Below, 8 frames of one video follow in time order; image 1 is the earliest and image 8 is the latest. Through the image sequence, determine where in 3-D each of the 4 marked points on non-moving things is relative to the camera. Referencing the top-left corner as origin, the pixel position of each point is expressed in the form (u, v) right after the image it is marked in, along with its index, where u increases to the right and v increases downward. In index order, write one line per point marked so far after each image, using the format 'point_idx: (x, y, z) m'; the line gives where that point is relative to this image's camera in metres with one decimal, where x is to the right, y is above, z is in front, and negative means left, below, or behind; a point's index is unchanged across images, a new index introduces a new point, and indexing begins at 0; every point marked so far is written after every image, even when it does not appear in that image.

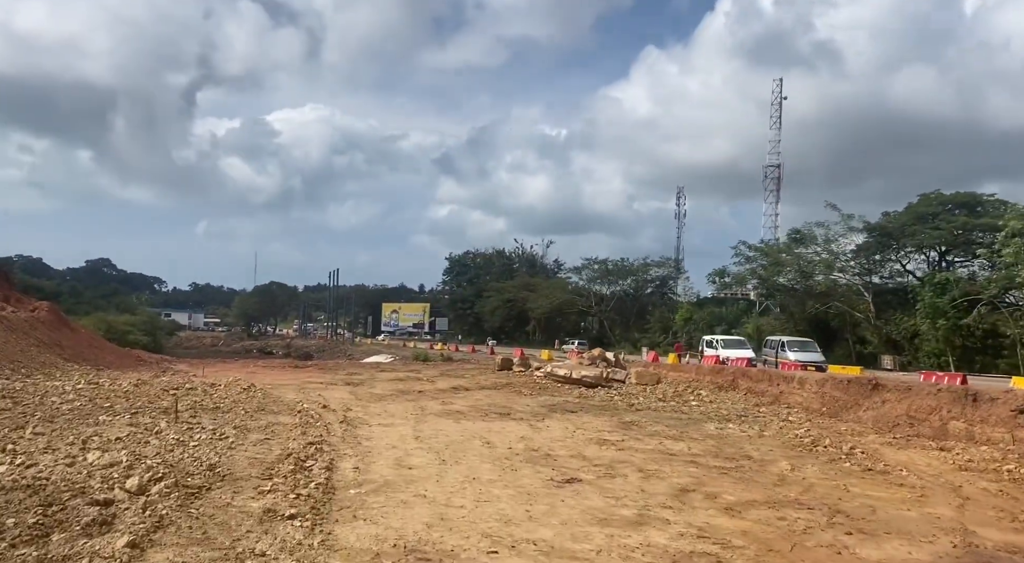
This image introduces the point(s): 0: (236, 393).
0: (-6.2, -2.5, +15.8) m
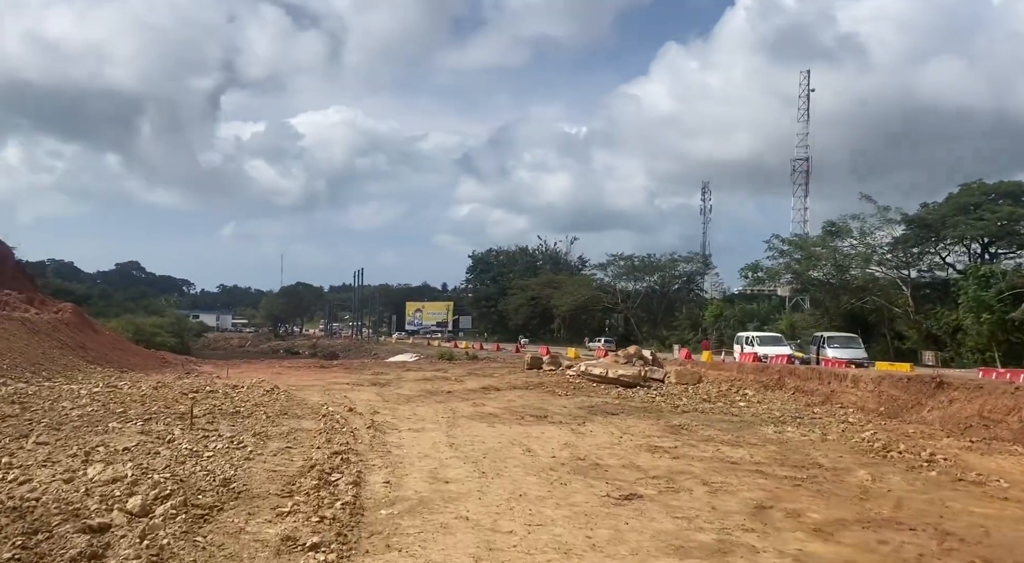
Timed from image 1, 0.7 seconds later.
0: (-5.4, -2.4, +15.0) m
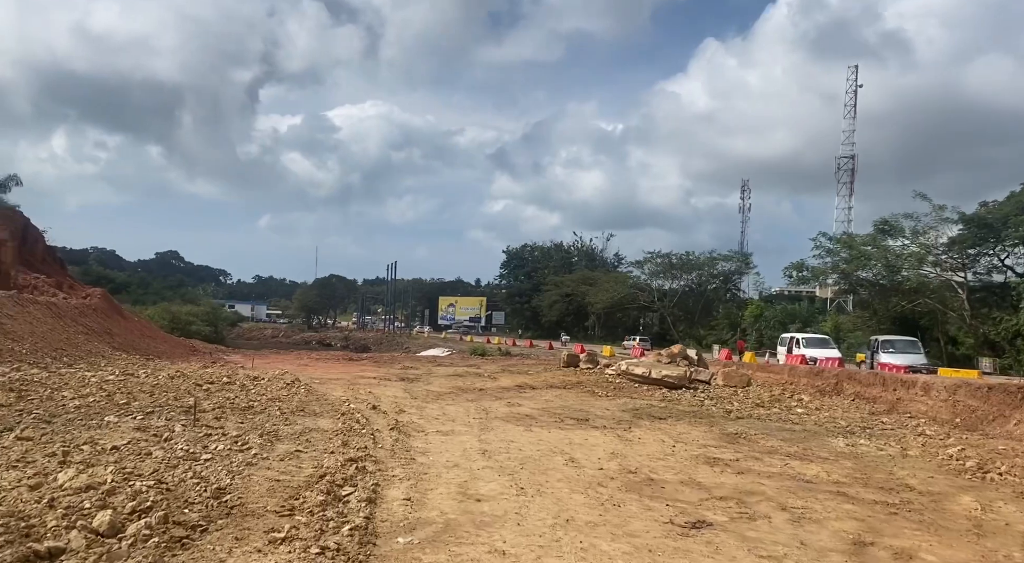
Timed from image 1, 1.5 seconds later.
0: (-4.7, -2.1, +14.1) m
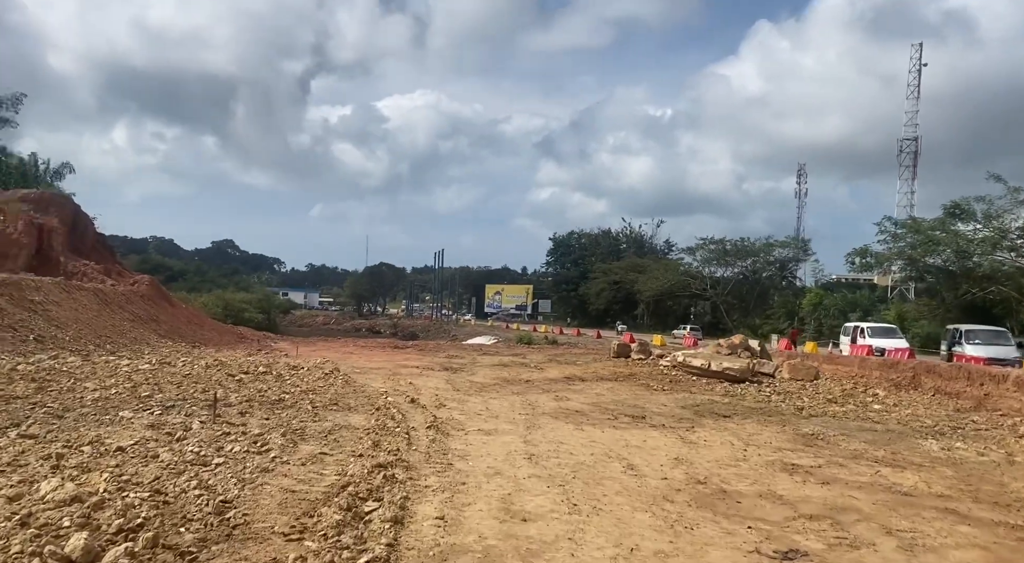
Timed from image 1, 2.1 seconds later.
0: (-3.8, -1.9, +13.4) m
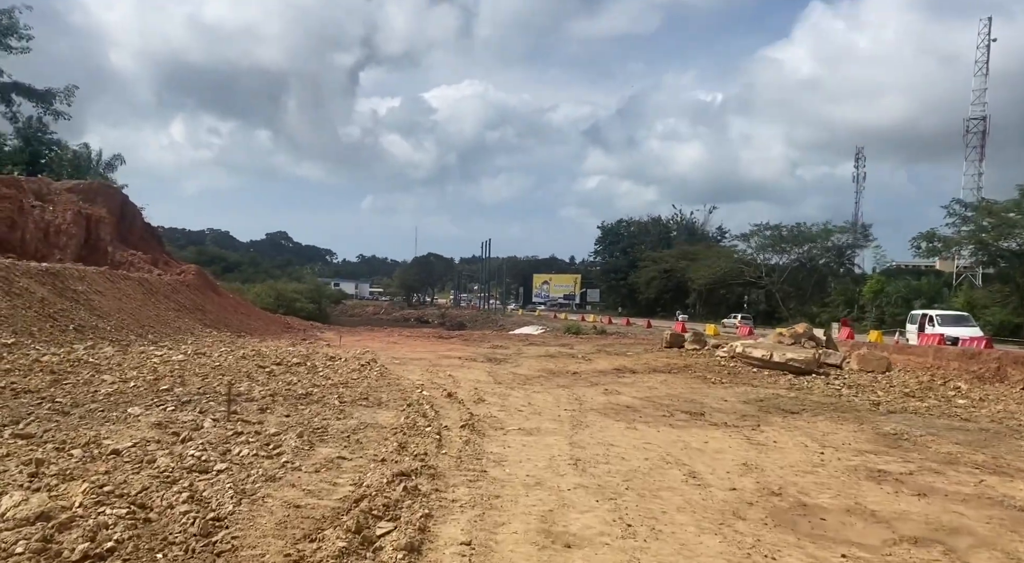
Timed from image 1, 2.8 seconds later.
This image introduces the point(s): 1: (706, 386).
0: (-2.9, -1.6, +12.7) m
1: (+3.8, -2.1, +13.9) m
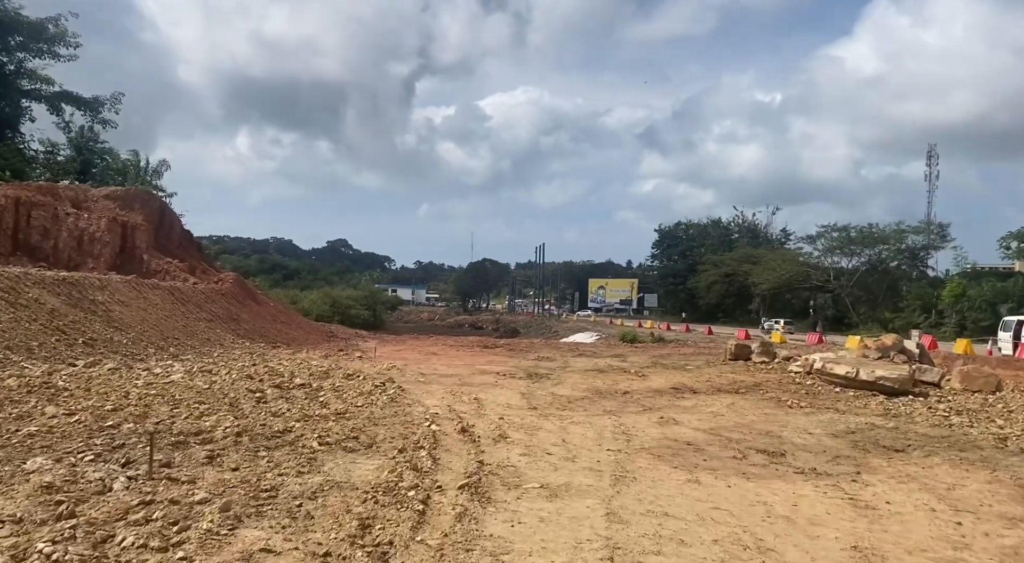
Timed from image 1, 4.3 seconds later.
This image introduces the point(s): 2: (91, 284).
0: (-2.4, -1.7, +11.0) m
1: (+4.5, -2.2, +11.6) m
2: (-11.8, -0.1, +19.7) m
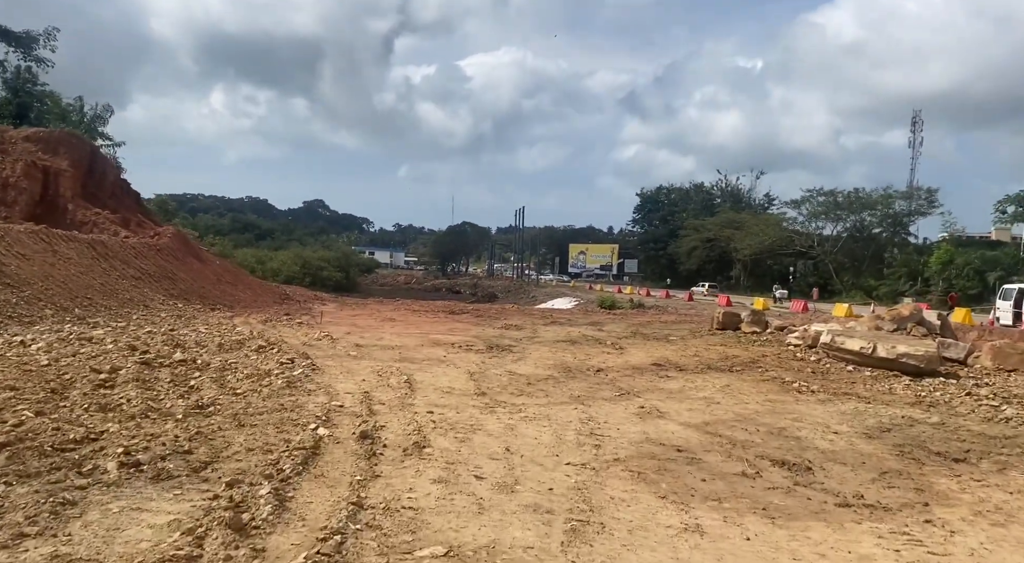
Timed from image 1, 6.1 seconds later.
0: (-3.1, -1.1, +8.5) m
1: (+3.7, -1.6, +9.4) m
2: (-12.7, +1.1, +16.9) m
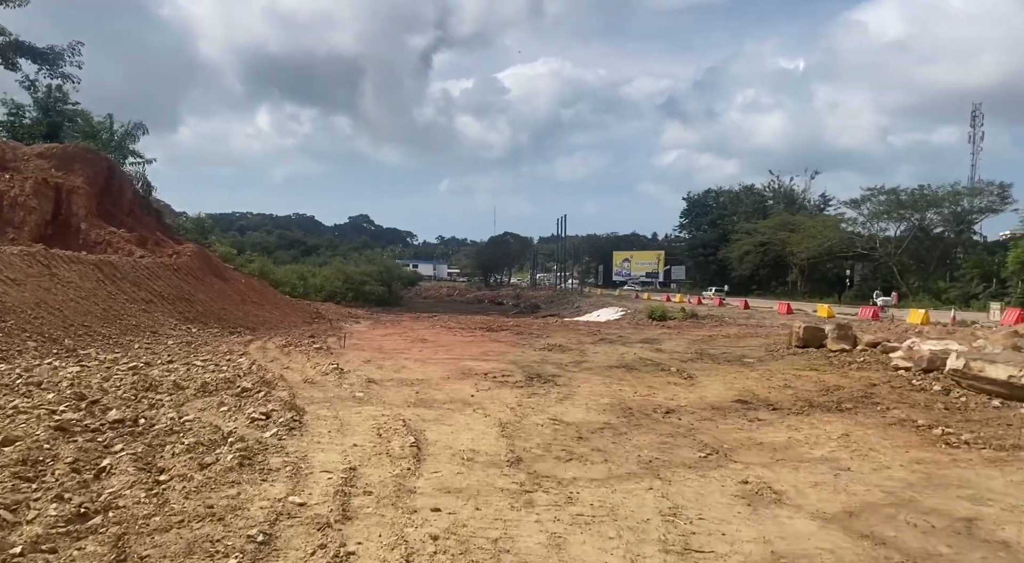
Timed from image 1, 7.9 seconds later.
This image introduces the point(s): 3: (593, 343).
0: (-2.7, -1.4, +6.3) m
1: (+4.2, -1.7, +6.8) m
2: (-11.8, +0.5, +15.3) m
3: (+2.1, -1.6, +18.1) m
